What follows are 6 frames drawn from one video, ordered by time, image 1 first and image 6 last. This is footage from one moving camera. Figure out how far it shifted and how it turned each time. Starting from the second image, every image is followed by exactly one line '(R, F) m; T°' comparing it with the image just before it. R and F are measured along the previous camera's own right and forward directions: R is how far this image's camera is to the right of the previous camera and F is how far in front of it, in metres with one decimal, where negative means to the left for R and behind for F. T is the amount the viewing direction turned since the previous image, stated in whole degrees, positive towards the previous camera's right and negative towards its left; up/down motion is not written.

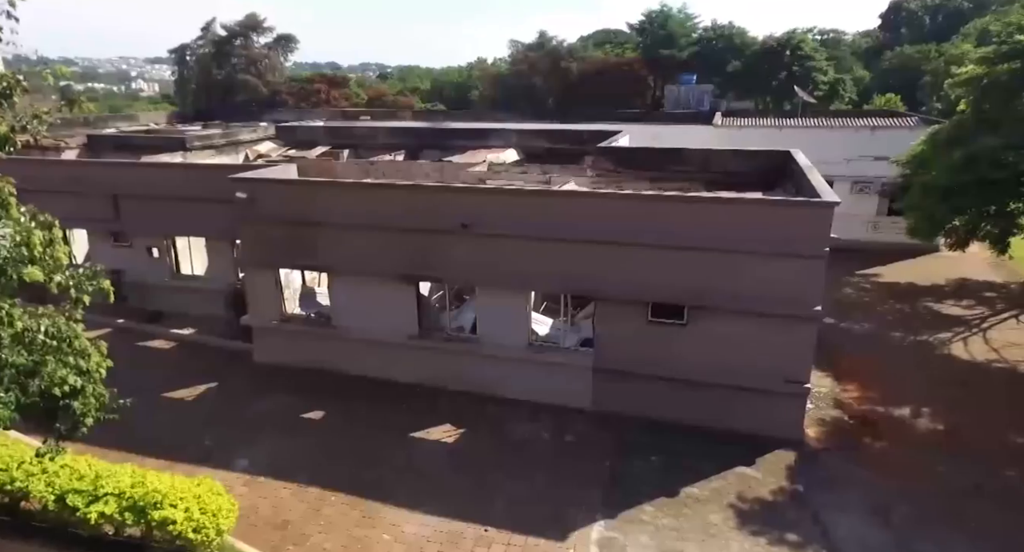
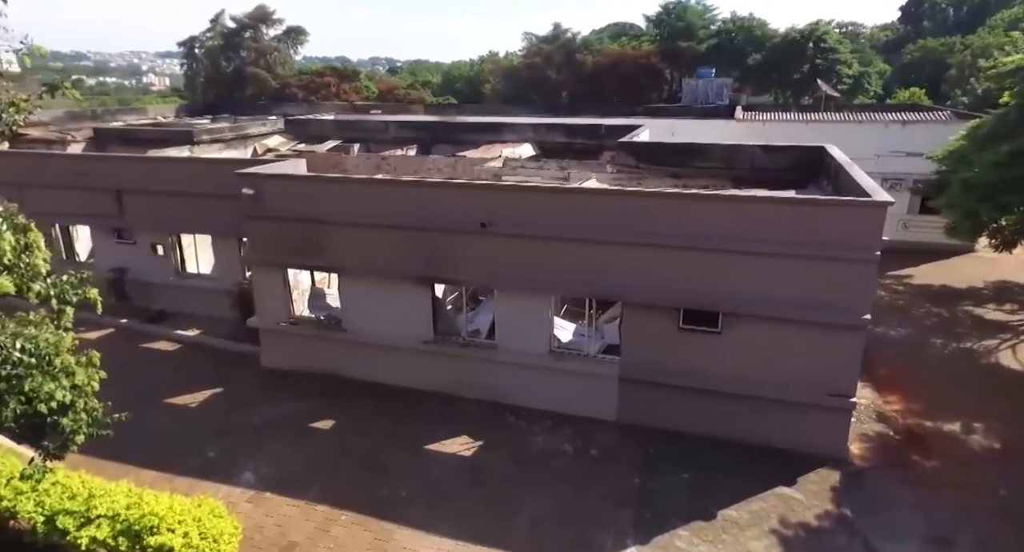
(-0.2, +0.6) m; -1°
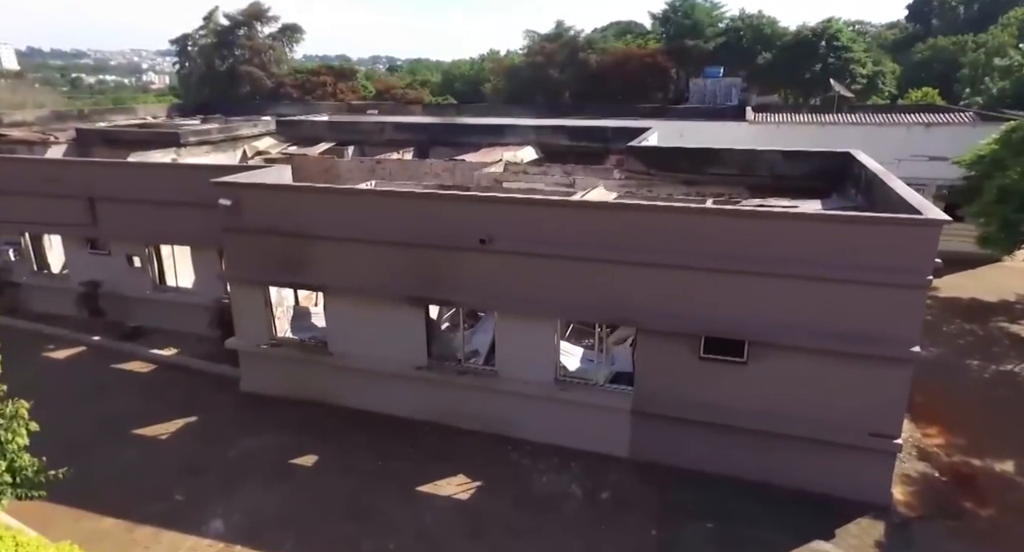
(0.0, +0.9) m; 0°
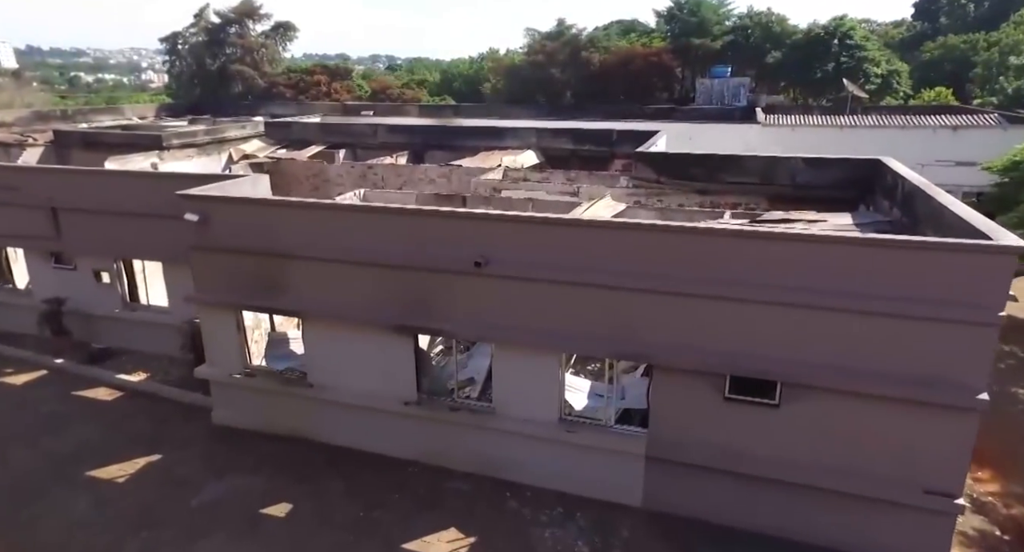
(0.0, +1.0) m; 0°
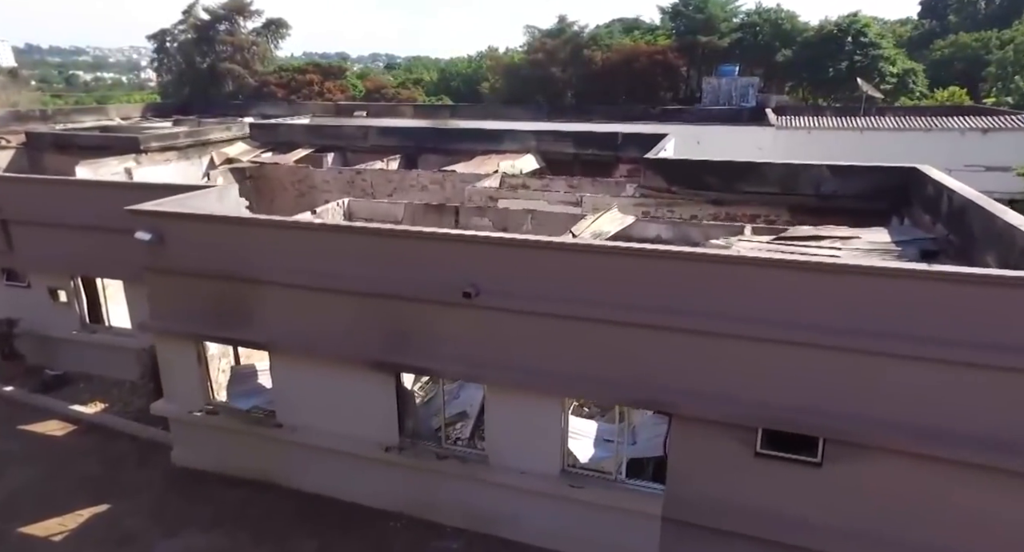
(+0.1, +1.1) m; 0°
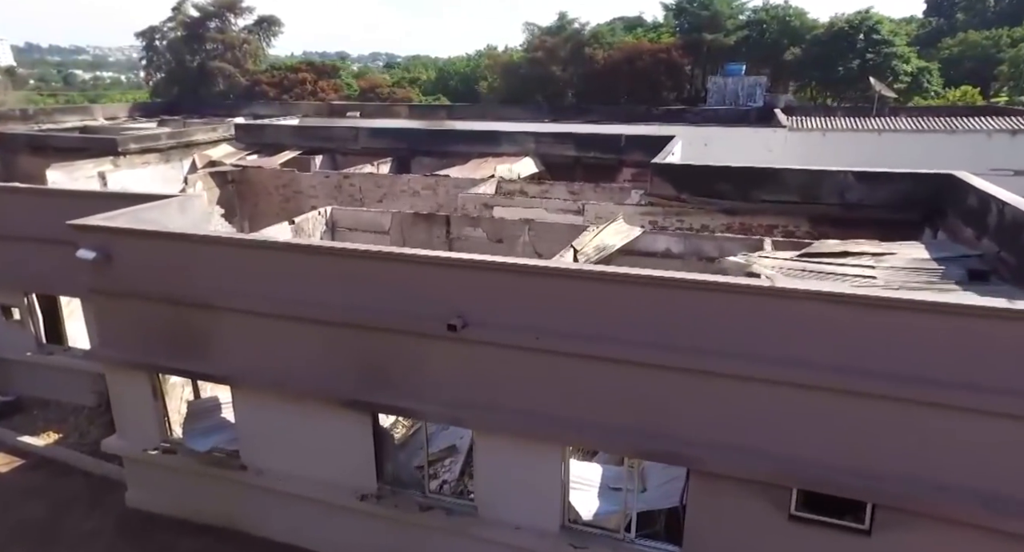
(+0.1, +0.9) m; 0°
